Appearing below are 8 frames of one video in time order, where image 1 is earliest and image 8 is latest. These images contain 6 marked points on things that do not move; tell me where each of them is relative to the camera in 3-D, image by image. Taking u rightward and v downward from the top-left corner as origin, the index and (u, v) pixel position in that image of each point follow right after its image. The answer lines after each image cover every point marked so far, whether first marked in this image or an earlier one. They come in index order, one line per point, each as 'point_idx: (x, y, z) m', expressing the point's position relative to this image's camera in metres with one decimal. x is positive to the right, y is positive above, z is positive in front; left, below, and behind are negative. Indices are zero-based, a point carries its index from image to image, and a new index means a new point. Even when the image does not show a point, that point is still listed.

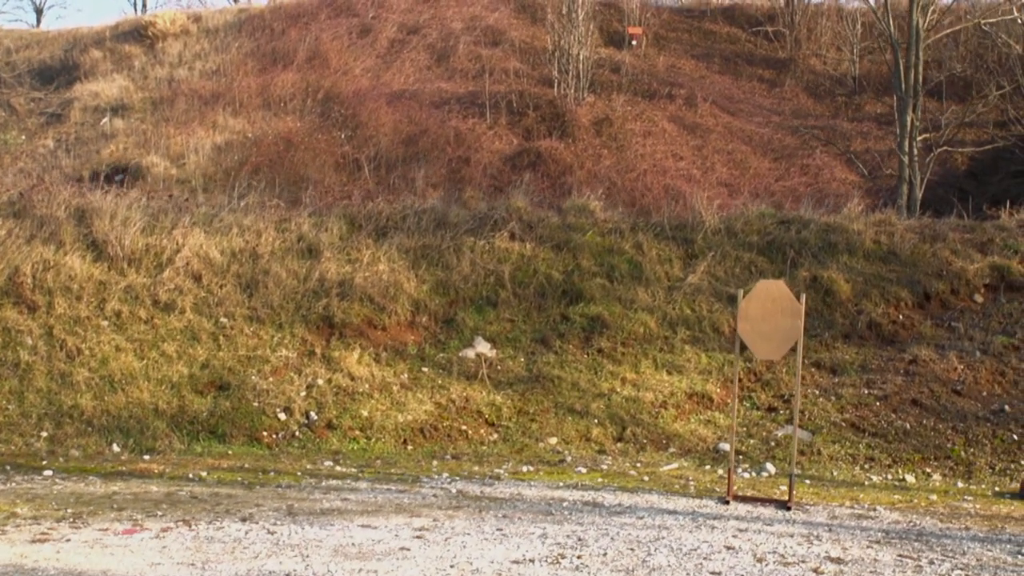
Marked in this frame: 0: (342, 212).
0: (-1.5, +0.7, +12.5) m
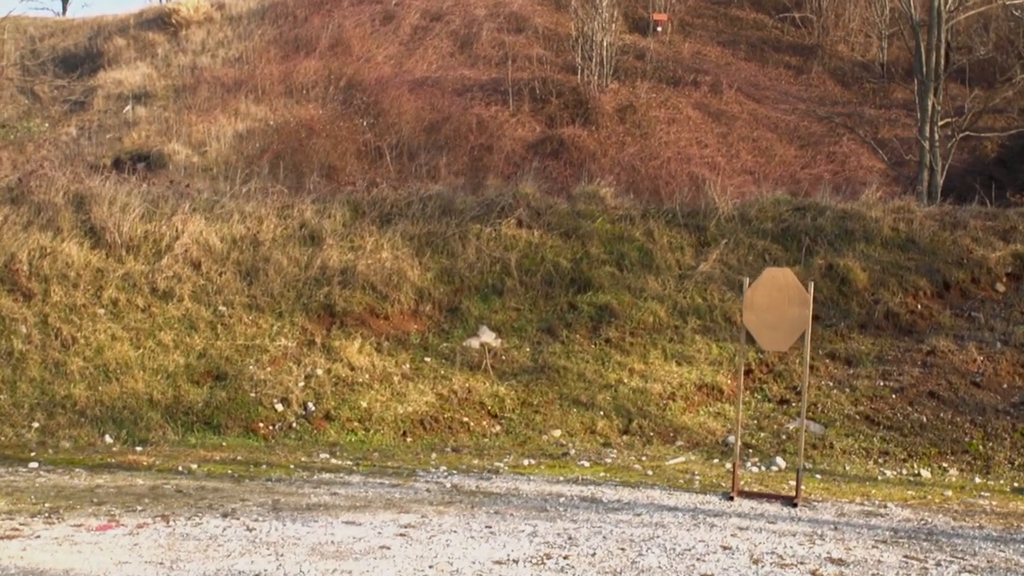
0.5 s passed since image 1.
0: (-1.4, +0.8, +12.2) m
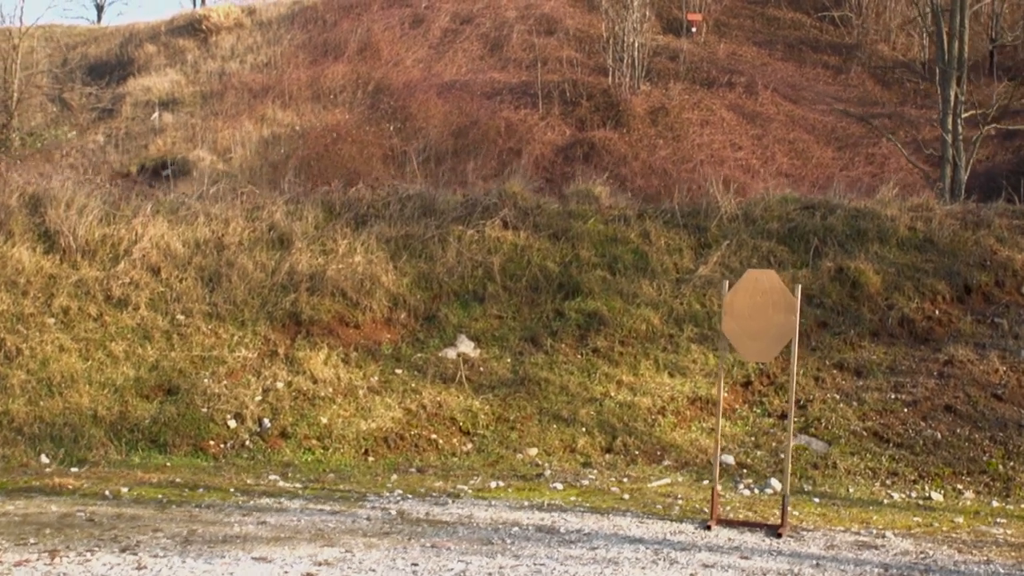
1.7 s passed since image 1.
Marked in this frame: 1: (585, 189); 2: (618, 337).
0: (-1.5, +0.7, +11.5) m
1: (+0.6, +0.8, +11.9) m
2: (+0.8, -0.3, +10.3) m
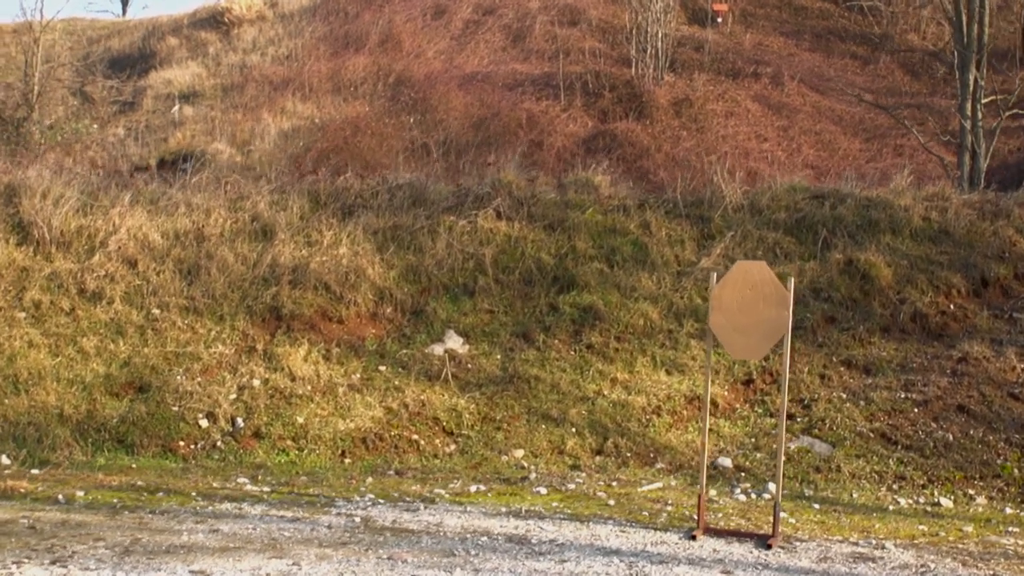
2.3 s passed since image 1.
0: (-1.5, +0.8, +11.1) m
1: (+0.6, +0.9, +11.4) m
2: (+0.7, -0.3, +9.8) m
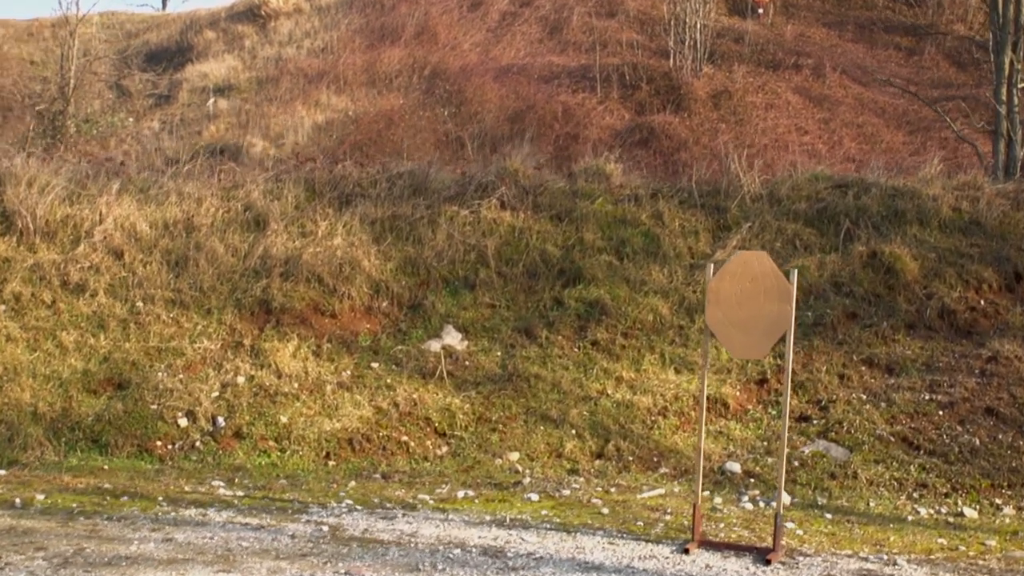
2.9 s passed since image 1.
0: (-1.5, +0.8, +10.6) m
1: (+0.6, +0.9, +10.9) m
2: (+0.7, -0.3, +9.3) m
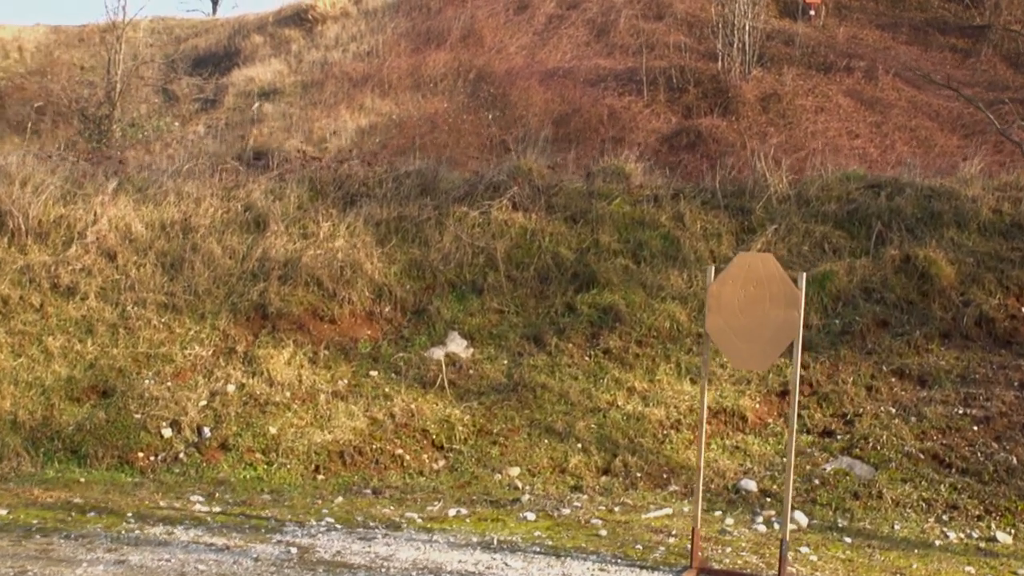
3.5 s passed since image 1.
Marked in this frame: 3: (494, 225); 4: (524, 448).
0: (-1.4, +0.8, +10.2) m
1: (+0.7, +0.9, +10.4) m
2: (+0.7, -0.3, +8.8) m
3: (-0.1, +0.4, +9.6) m
4: (+0.1, -0.9, +7.9) m
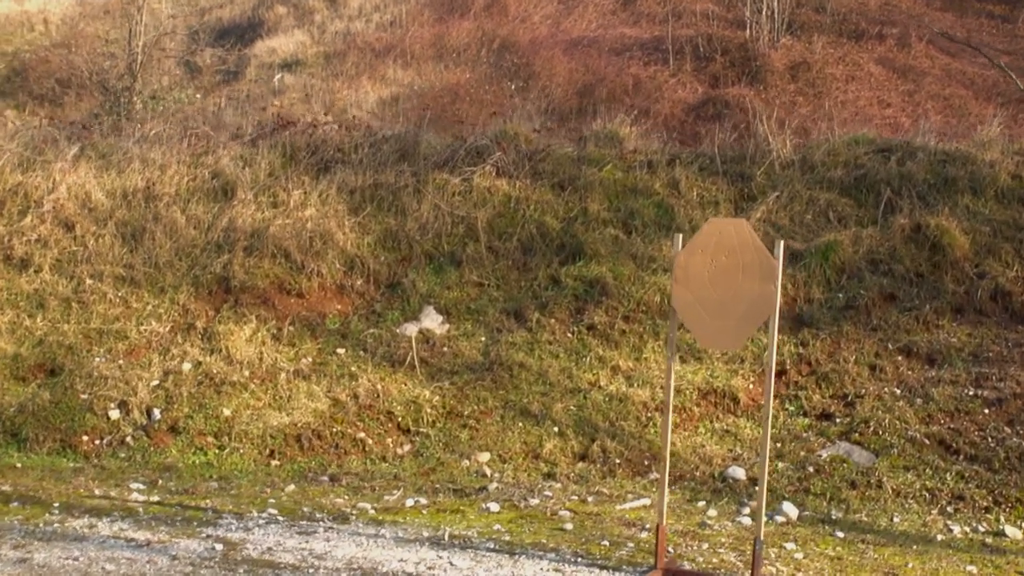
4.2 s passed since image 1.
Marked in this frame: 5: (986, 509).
0: (-1.5, +1.0, +9.6) m
1: (+0.7, +1.1, +9.8) m
2: (+0.6, -0.1, +8.2) m
3: (-0.2, +0.6, +9.0) m
4: (-0.1, -0.7, +7.3) m
5: (+2.1, -1.0, +6.6) m
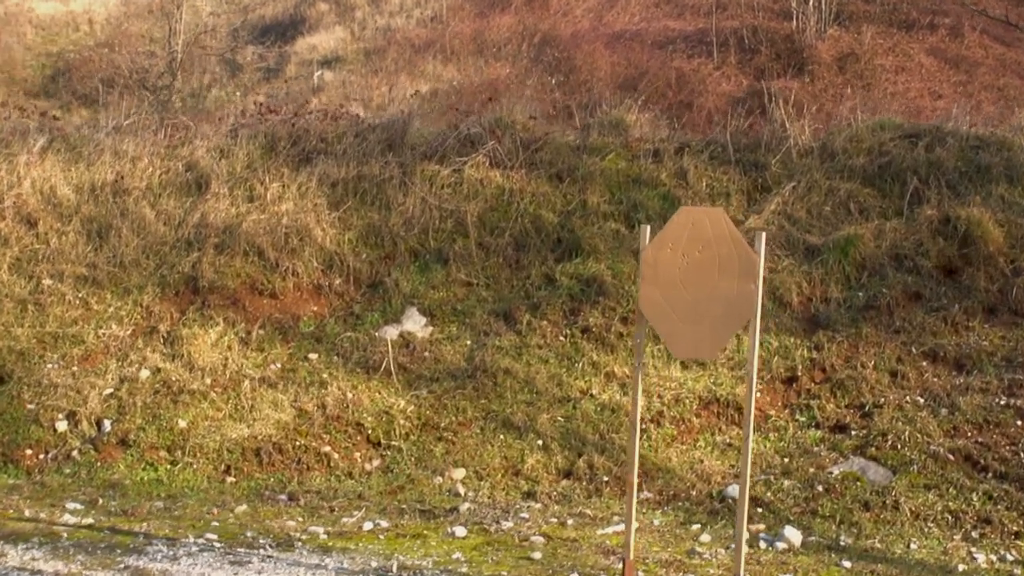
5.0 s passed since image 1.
0: (-1.5, +1.0, +9.0) m
1: (+0.7, +1.1, +9.1) m
2: (+0.6, -0.1, +7.5) m
3: (-0.2, +0.6, +8.4) m
4: (-0.2, -0.7, +6.7) m
5: (+2.0, -1.0, +5.9) m
